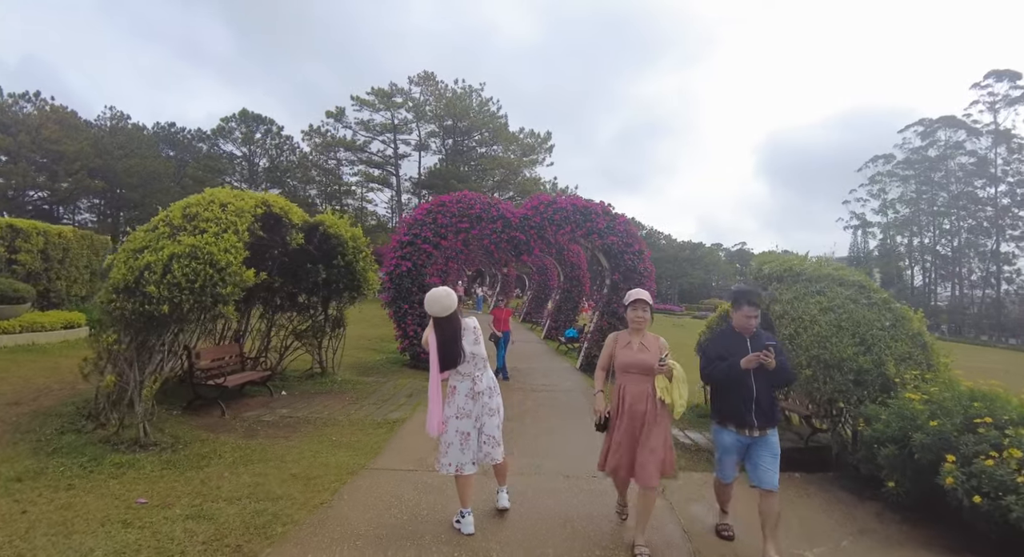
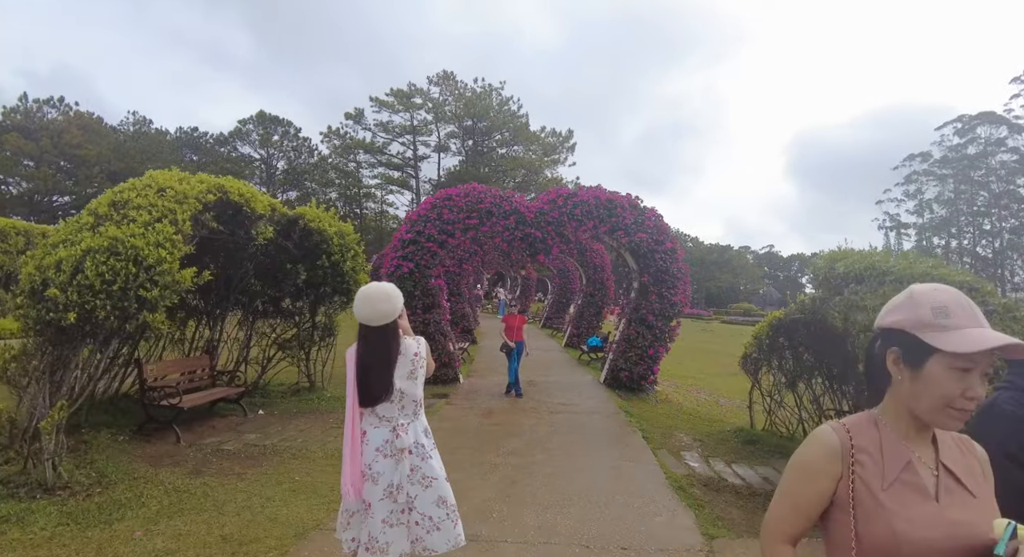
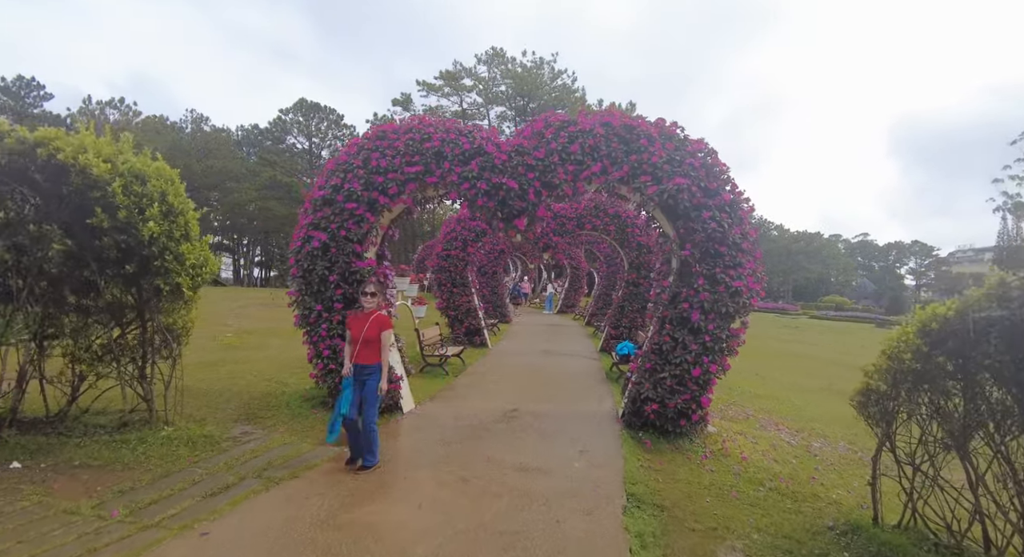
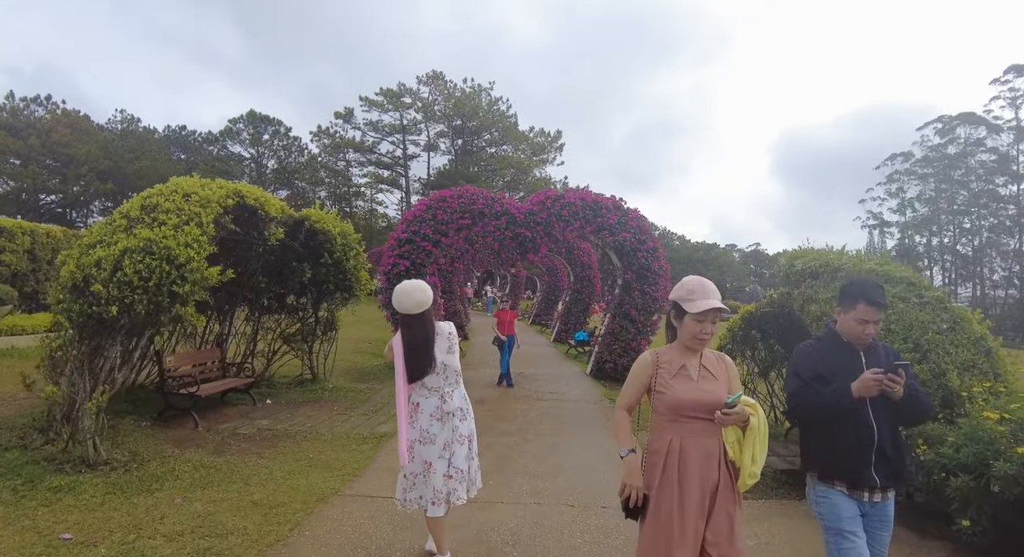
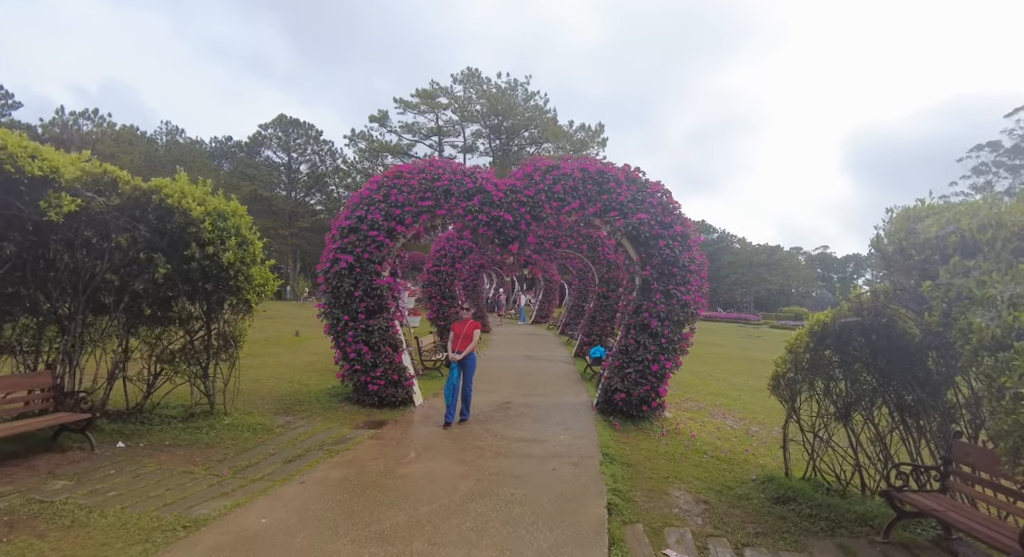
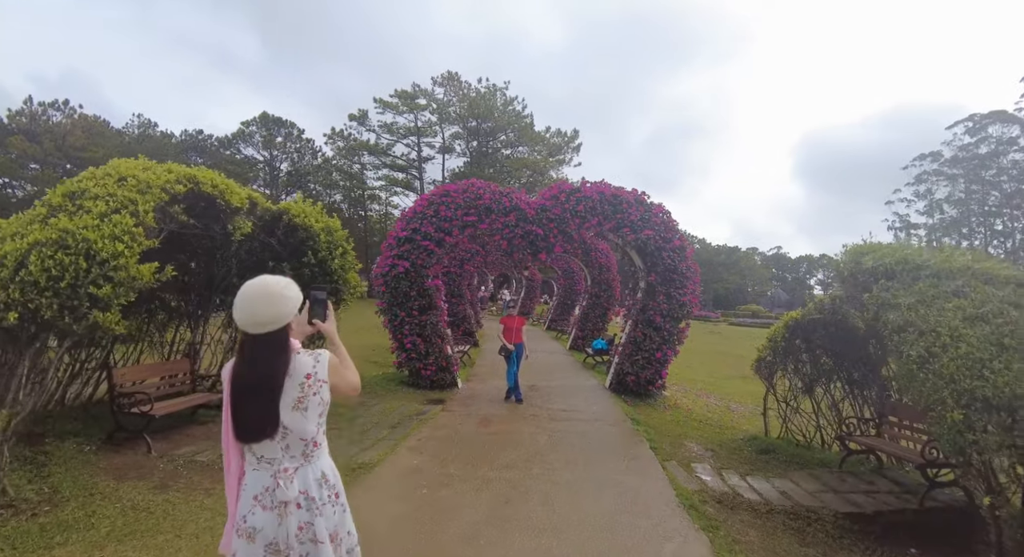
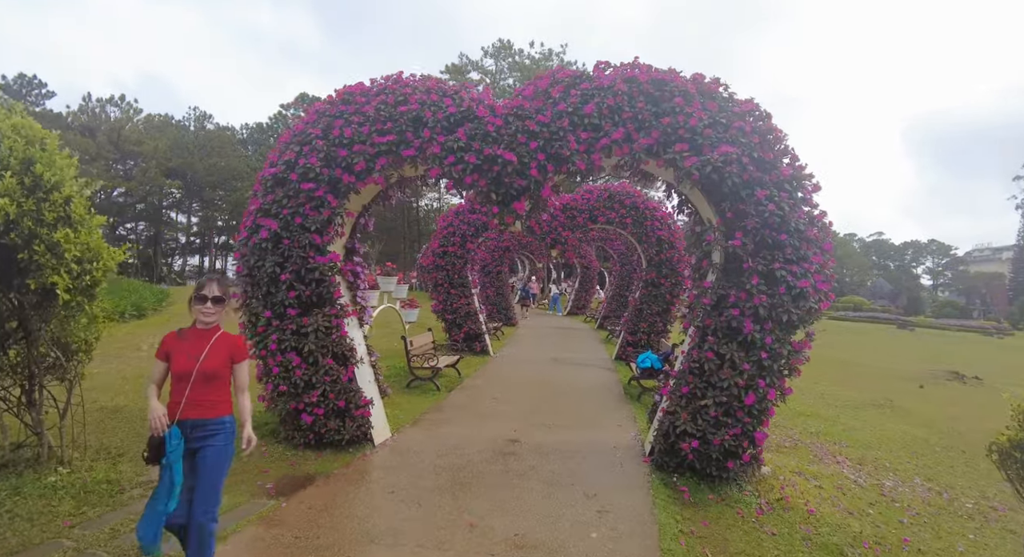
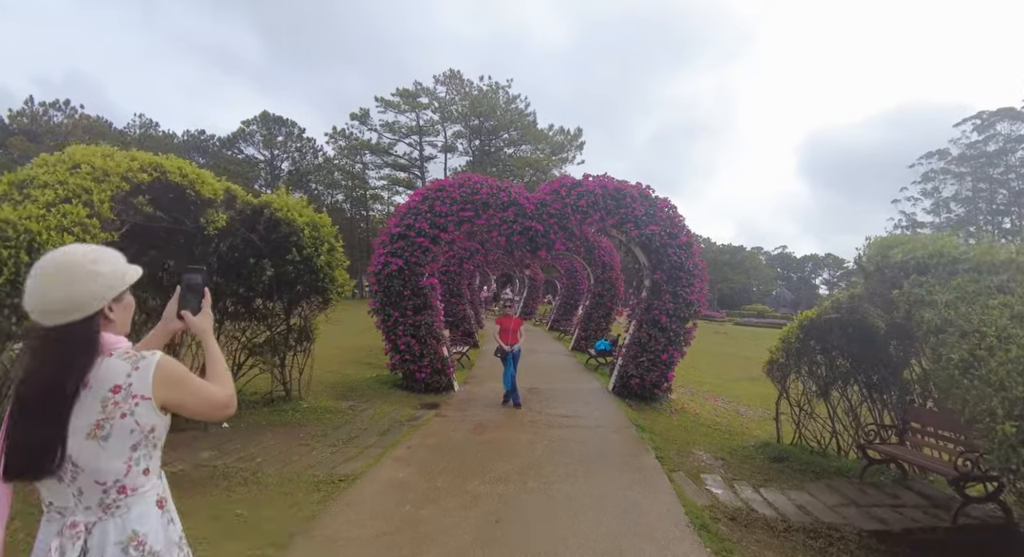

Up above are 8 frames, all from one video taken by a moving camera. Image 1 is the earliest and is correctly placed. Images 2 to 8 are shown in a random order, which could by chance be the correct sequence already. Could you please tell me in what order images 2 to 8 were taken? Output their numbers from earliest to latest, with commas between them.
4, 2, 6, 8, 5, 3, 7
